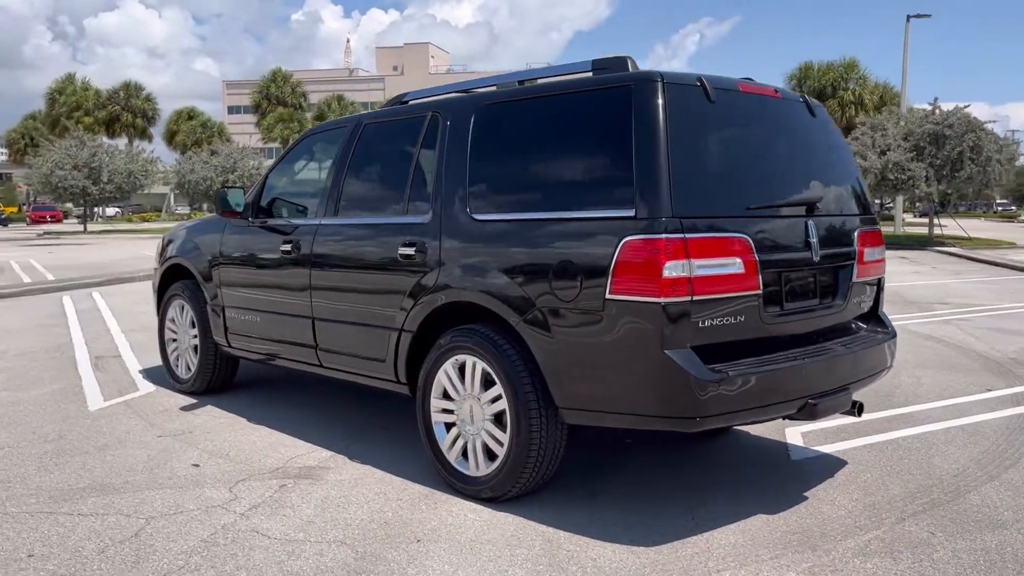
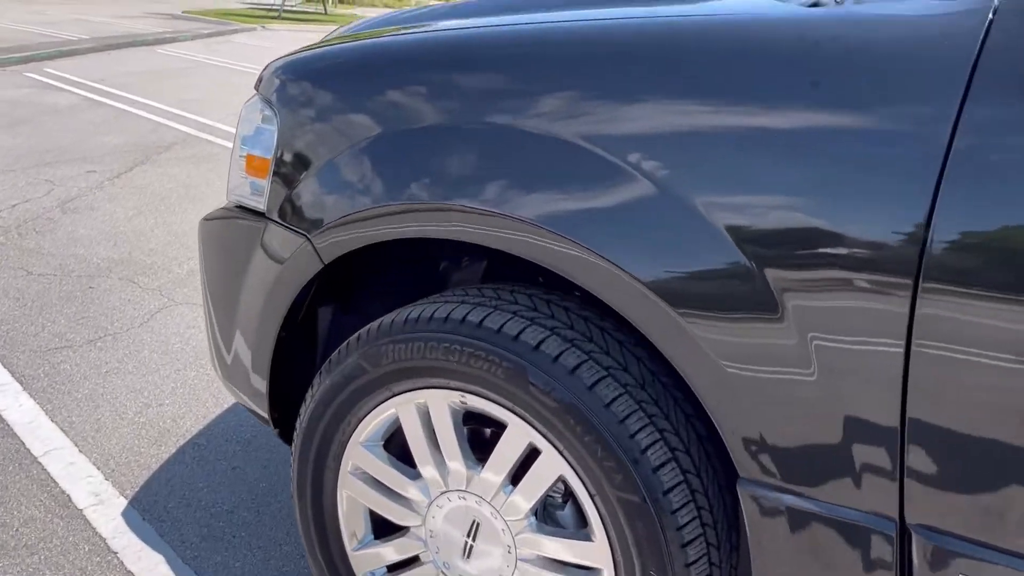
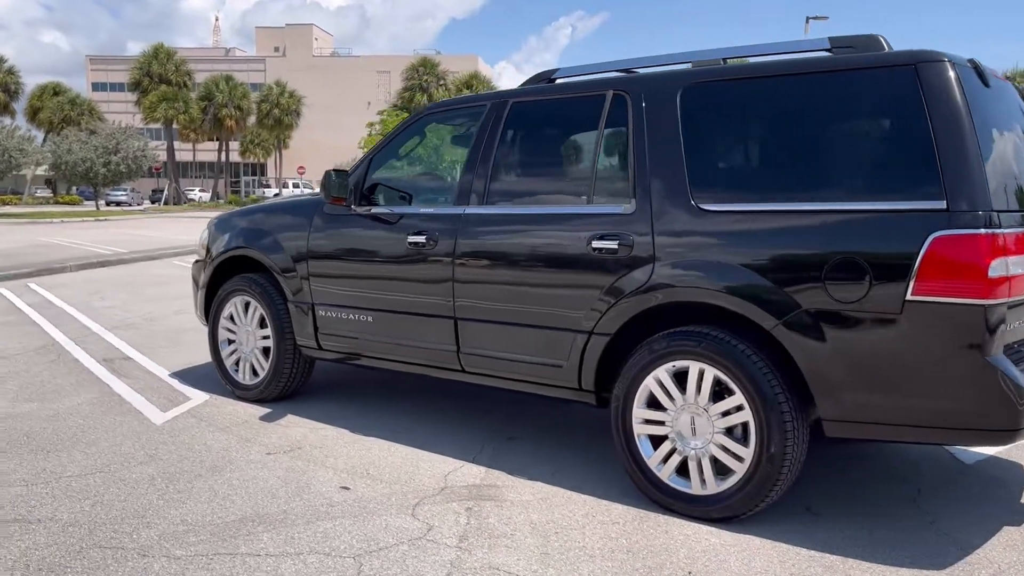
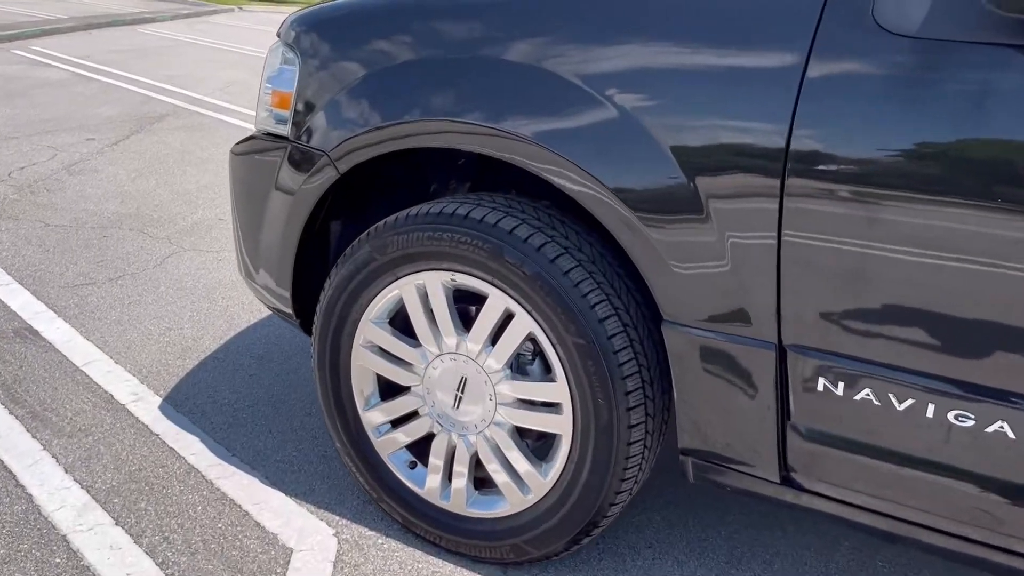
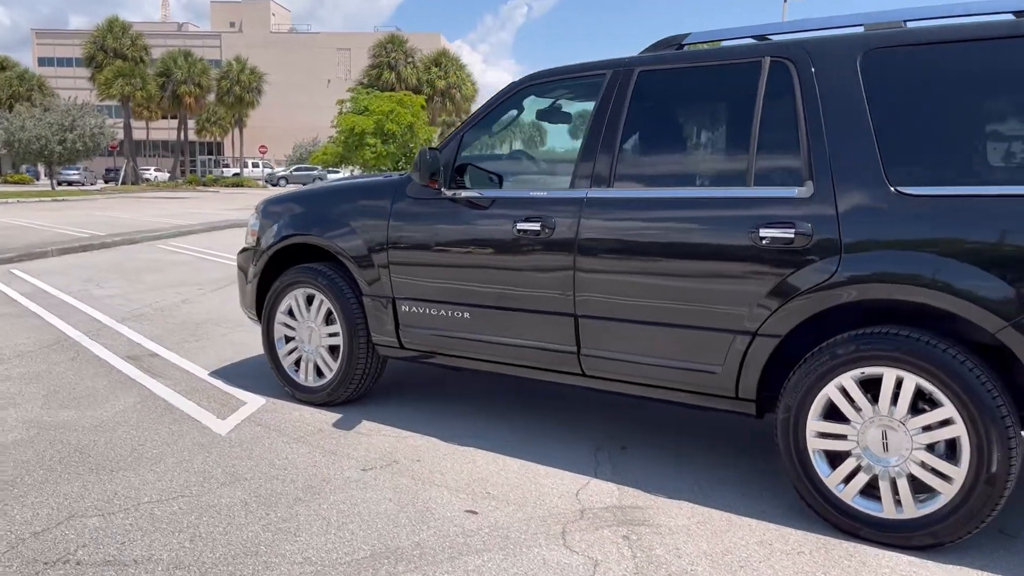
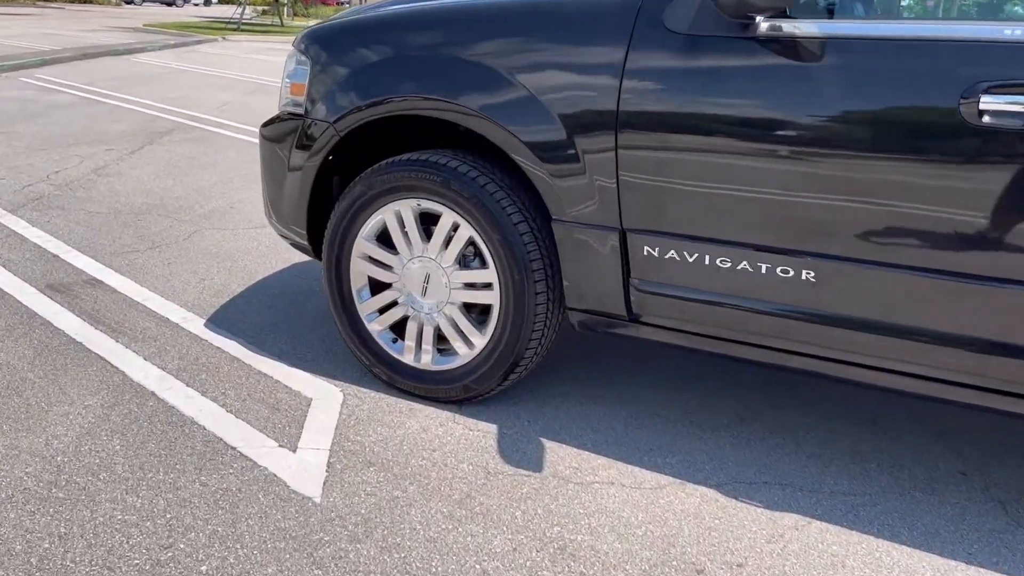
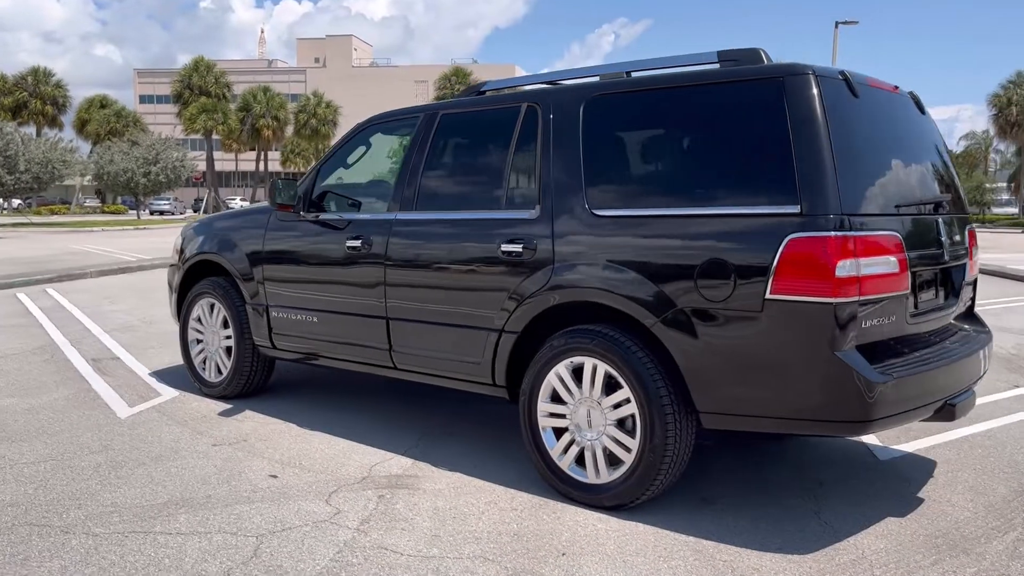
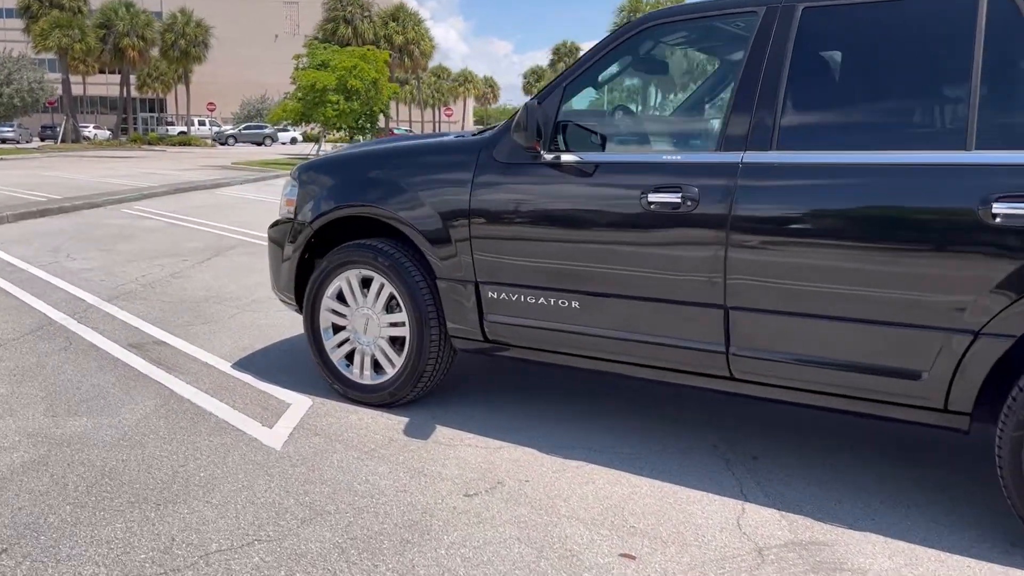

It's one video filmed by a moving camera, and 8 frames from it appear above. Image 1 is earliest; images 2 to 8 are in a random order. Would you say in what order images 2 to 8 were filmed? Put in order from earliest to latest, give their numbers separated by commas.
7, 3, 5, 8, 6, 4, 2
